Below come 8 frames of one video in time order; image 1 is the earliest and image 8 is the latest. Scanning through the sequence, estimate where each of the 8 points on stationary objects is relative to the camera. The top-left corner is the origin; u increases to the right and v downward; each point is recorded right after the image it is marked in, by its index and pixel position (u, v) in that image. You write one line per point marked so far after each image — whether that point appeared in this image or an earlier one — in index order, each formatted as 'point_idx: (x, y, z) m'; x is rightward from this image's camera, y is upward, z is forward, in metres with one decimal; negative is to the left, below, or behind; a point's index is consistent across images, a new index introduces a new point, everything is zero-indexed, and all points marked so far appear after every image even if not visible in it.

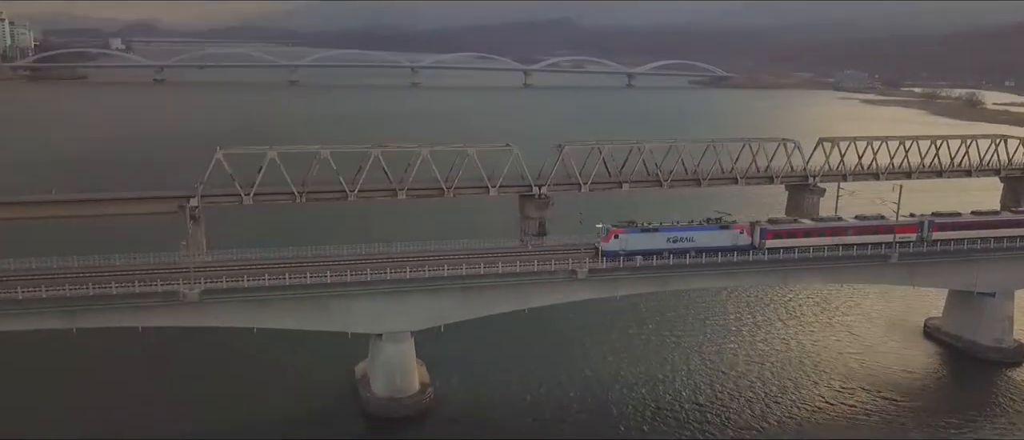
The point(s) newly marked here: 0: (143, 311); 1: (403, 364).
0: (-7.6, -1.9, +16.5) m
1: (-2.6, -3.3, +18.0) m
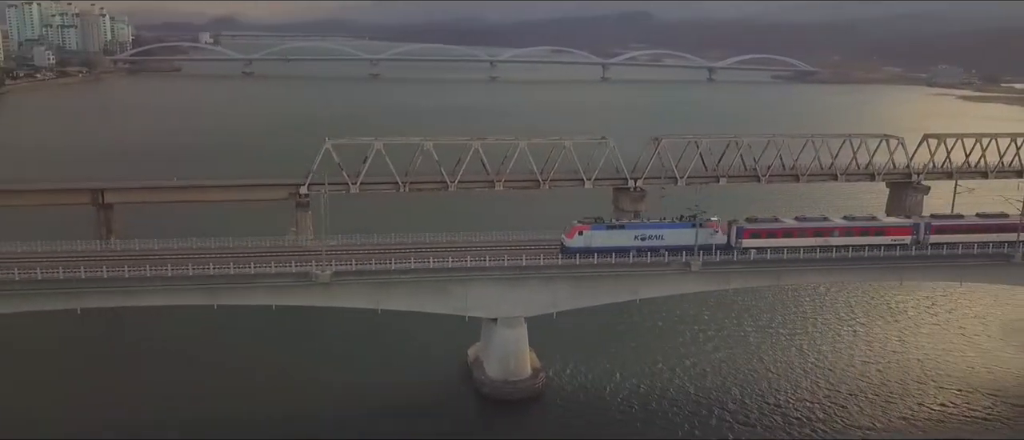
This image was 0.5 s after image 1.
0: (-5.1, -1.5, +17.4) m
1: (0.0, -3.0, +18.5) m
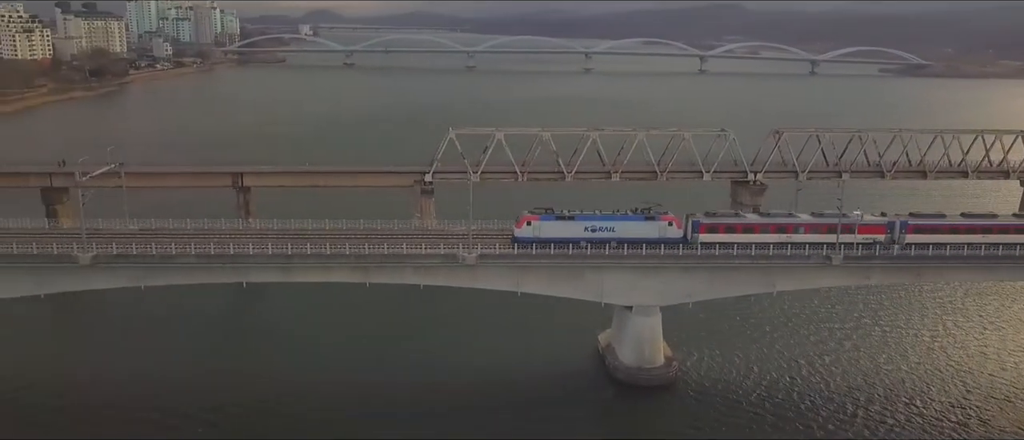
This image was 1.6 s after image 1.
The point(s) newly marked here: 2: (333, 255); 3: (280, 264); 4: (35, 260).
0: (-2.0, -1.2, +18.2) m
1: (+3.2, -2.8, +18.8) m
2: (-4.0, -0.8, +17.9) m
3: (-5.2, -1.0, +17.9) m
4: (-10.4, -0.9, +17.5) m
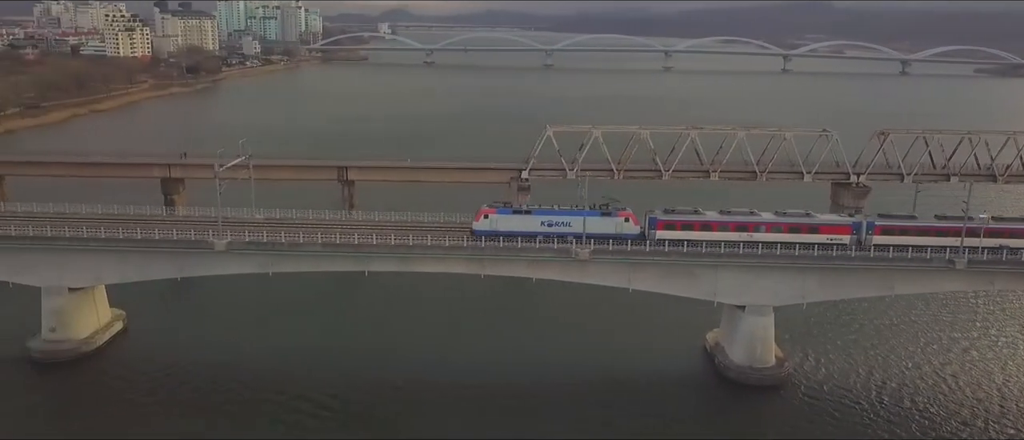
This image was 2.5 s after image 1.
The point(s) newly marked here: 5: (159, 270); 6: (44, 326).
0: (+0.6, -1.1, +18.6) m
1: (+5.8, -2.7, +18.7) m
2: (-1.4, -0.6, +18.4) m
3: (-2.6, -0.8, +18.5) m
4: (-7.9, -0.6, +18.6) m
5: (-8.5, -1.2, +19.2) m
6: (-11.6, -2.7, +19.9) m
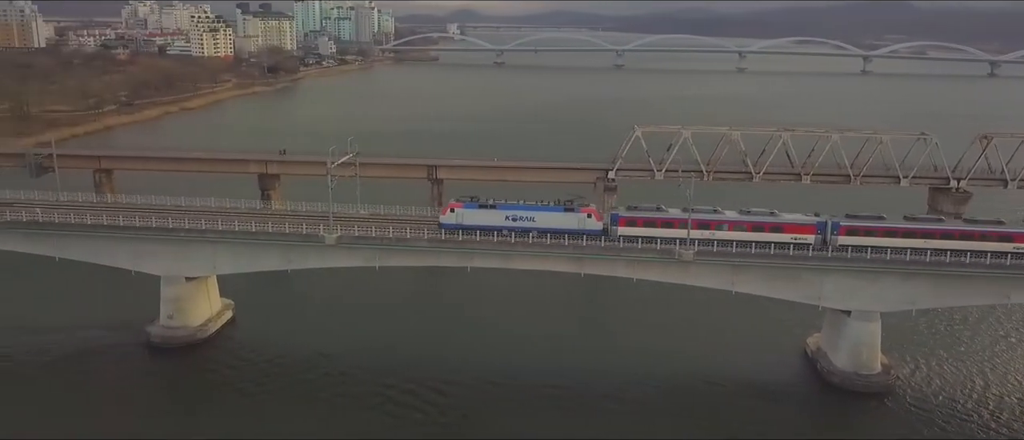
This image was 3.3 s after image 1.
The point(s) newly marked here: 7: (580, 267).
0: (+3.0, -1.1, +18.7) m
1: (+8.1, -2.8, +18.4) m
2: (+1.0, -0.6, +18.6) m
3: (-0.2, -0.7, +18.9) m
4: (-5.5, -0.5, +19.4) m
5: (-6.1, -1.0, +20.0) m
6: (-9.1, -2.4, +20.9) m
7: (+1.6, -1.1, +18.9) m
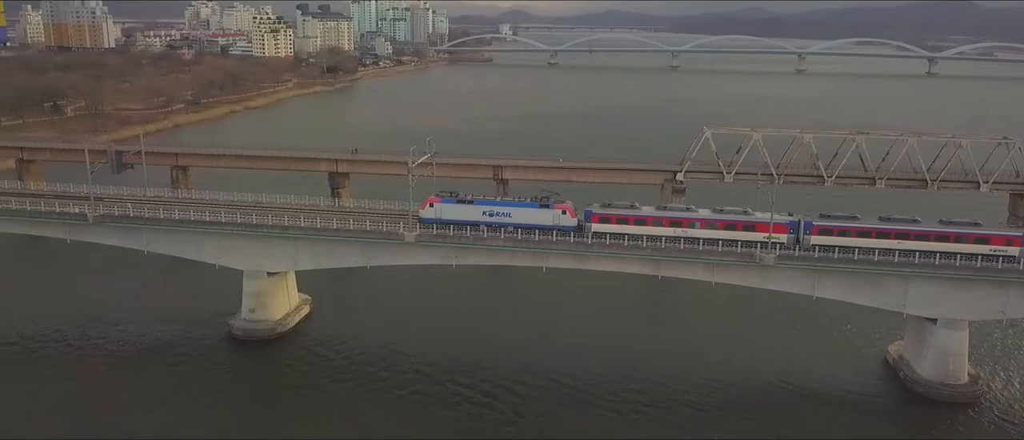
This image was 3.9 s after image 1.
0: (+4.8, -1.1, +18.5) m
1: (+9.9, -3.0, +17.9) m
2: (+2.8, -0.6, +18.6) m
3: (+1.6, -0.8, +18.9) m
4: (-3.6, -0.4, +19.7) m
5: (-4.2, -1.0, +20.4) m
6: (-7.2, -2.3, +21.5) m
7: (+3.4, -1.2, +18.9) m
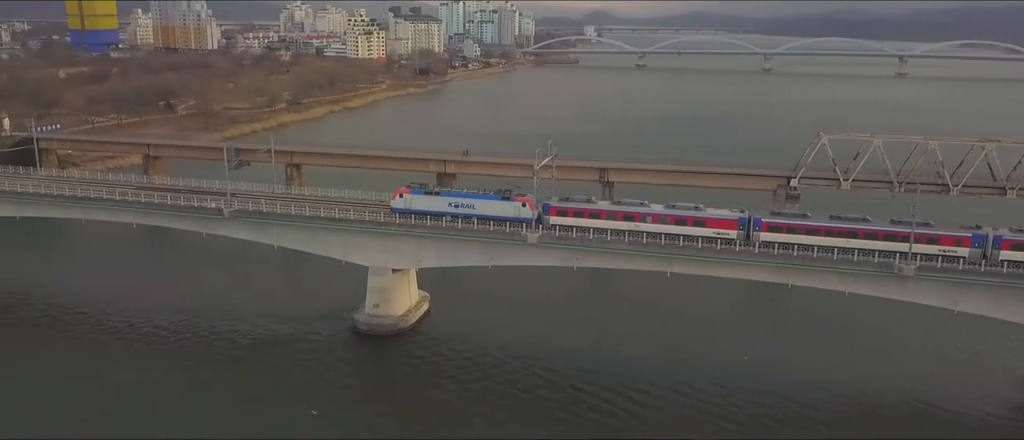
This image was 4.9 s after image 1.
0: (+7.6, -1.3, +18.0) m
1: (+12.6, -3.3, +16.9) m
2: (+5.7, -0.8, +18.3) m
3: (+4.6, -0.9, +18.7) m
4: (-0.5, -0.4, +20.0) m
5: (-1.1, -1.0, +20.8) m
6: (-4.0, -2.3, +22.2) m
7: (+6.4, -1.3, +18.5) m
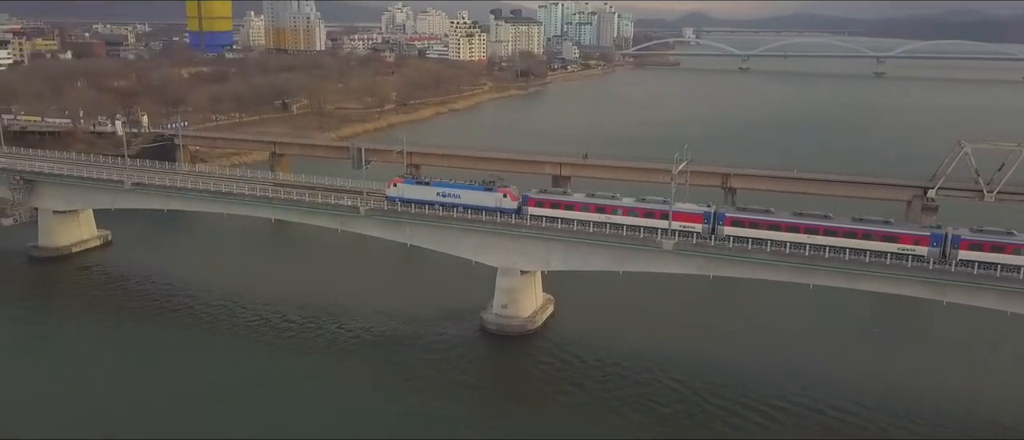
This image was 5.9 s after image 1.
0: (+10.7, -1.6, +17.0) m
1: (+15.4, -3.7, +15.4) m
2: (+8.8, -1.1, +17.5) m
3: (+7.7, -1.1, +18.0) m
4: (+2.8, -0.5, +19.9) m
5: (+2.3, -1.1, +20.7) m
6: (-0.4, -2.3, +22.4) m
7: (+9.5, -1.6, +17.6) m
